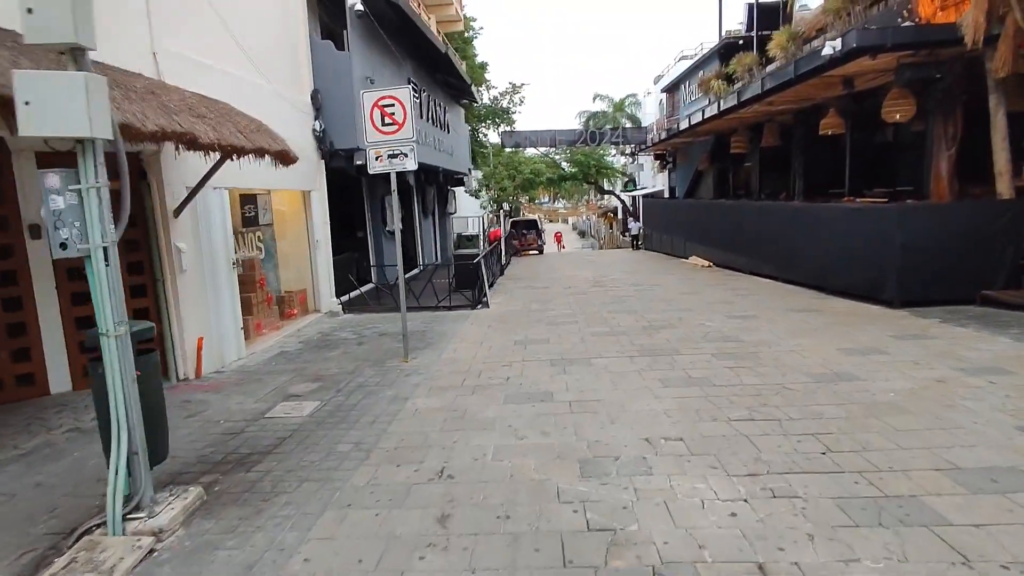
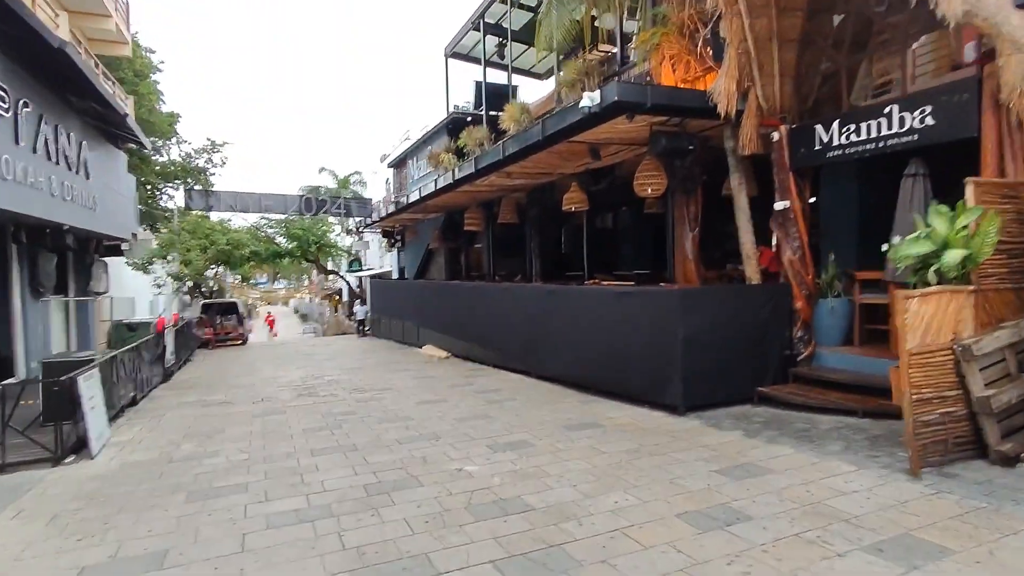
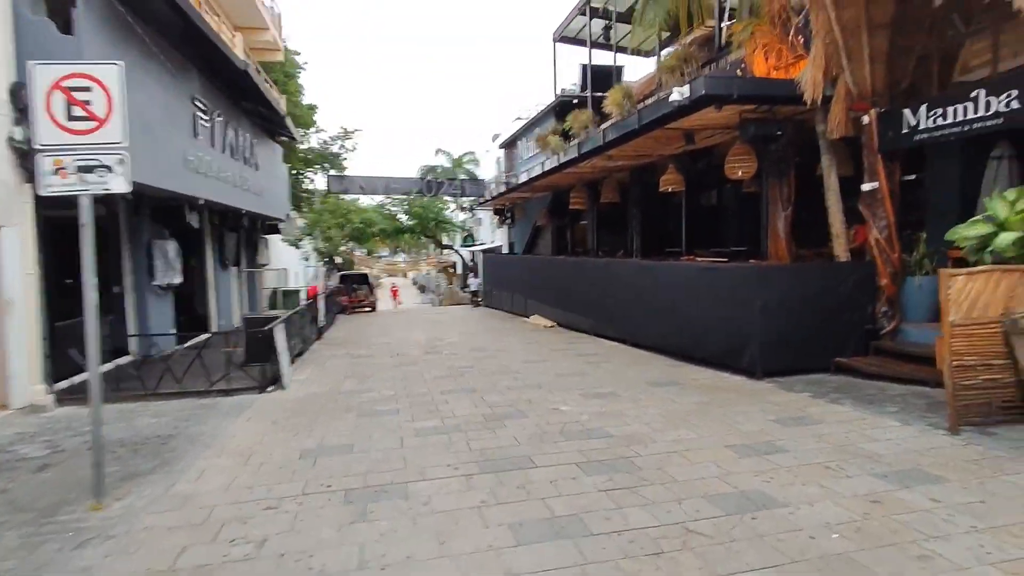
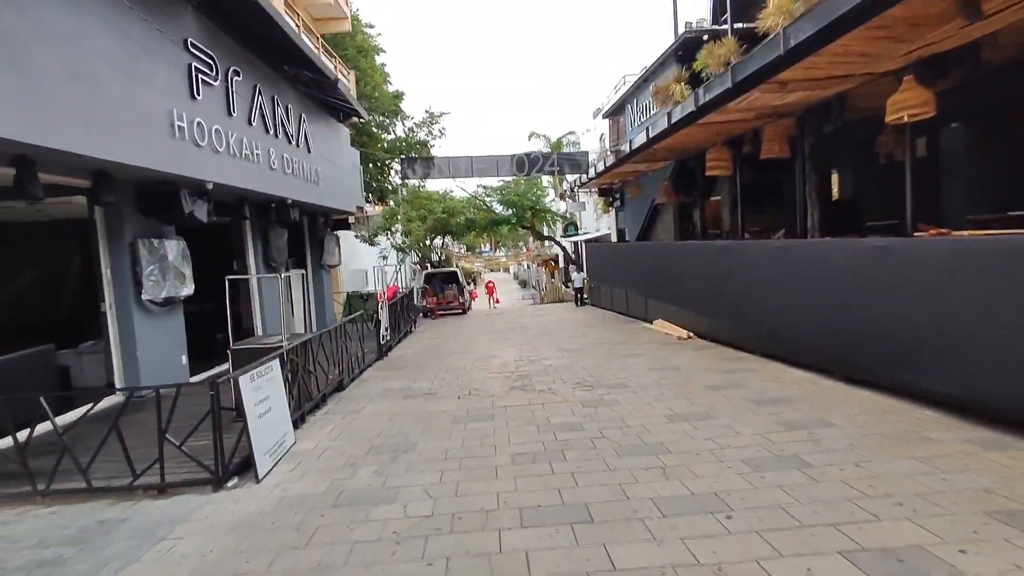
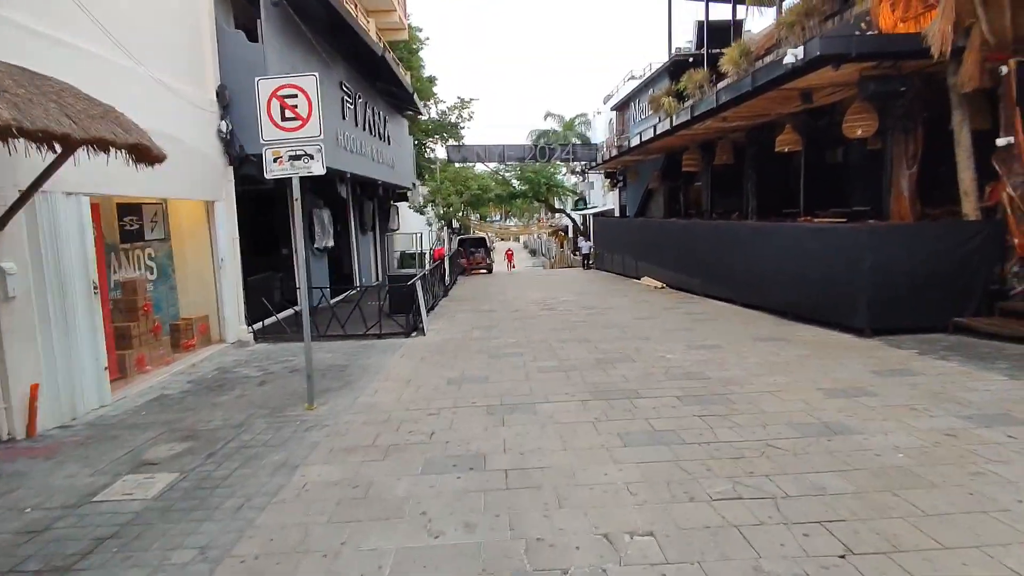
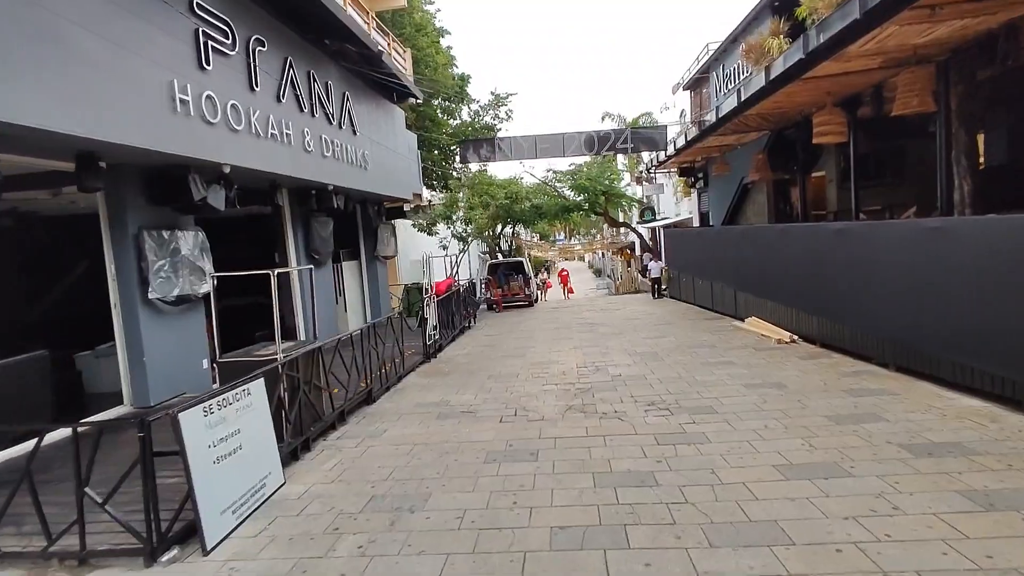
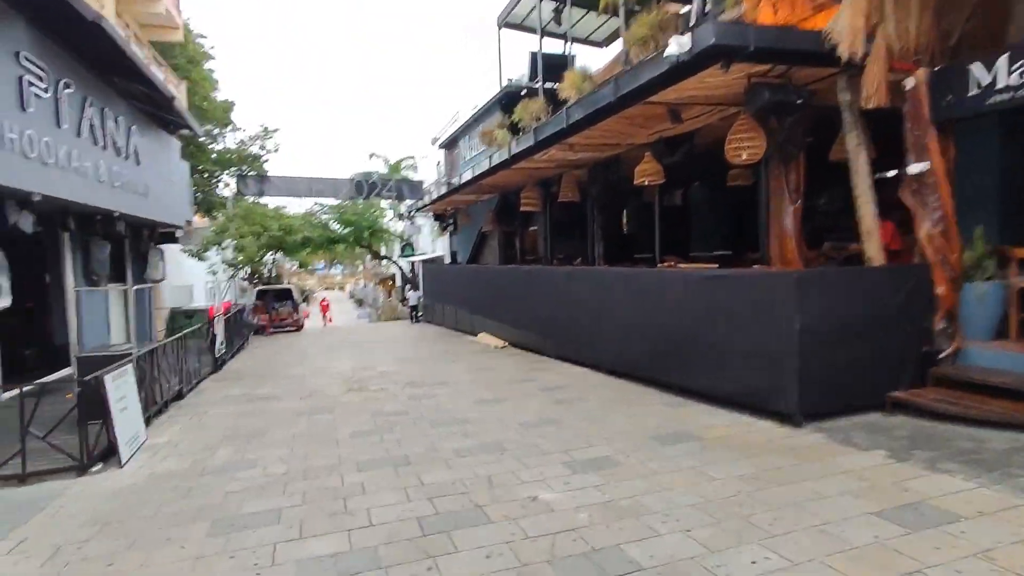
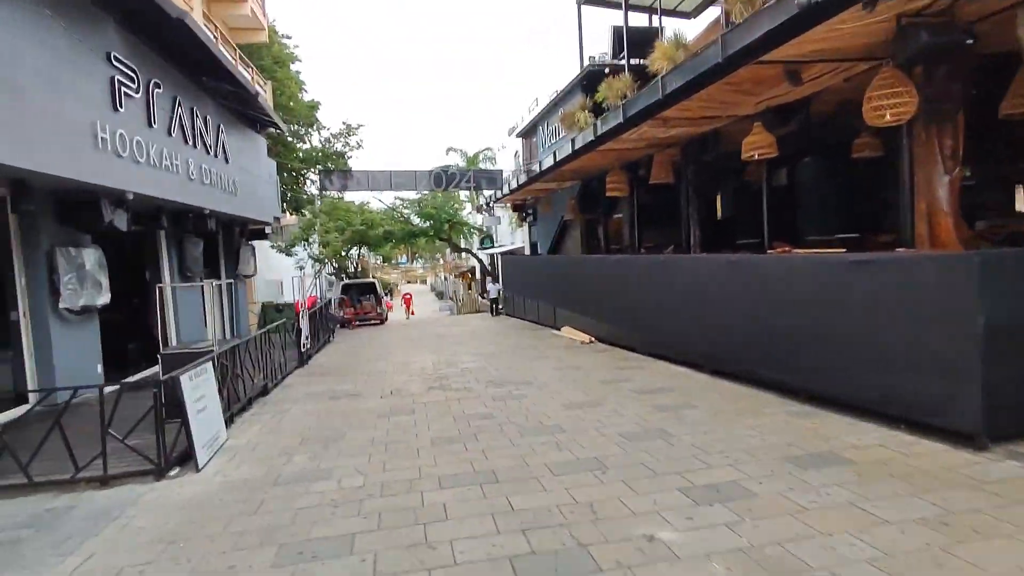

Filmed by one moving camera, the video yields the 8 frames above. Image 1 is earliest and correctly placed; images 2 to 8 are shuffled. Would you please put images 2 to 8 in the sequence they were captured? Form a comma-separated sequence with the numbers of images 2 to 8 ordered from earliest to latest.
5, 3, 2, 7, 8, 4, 6
